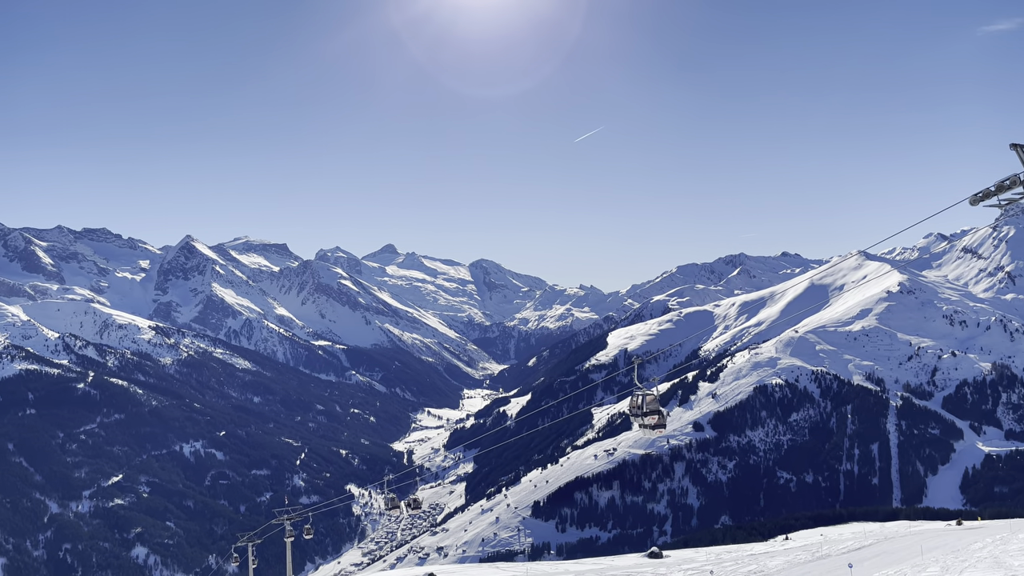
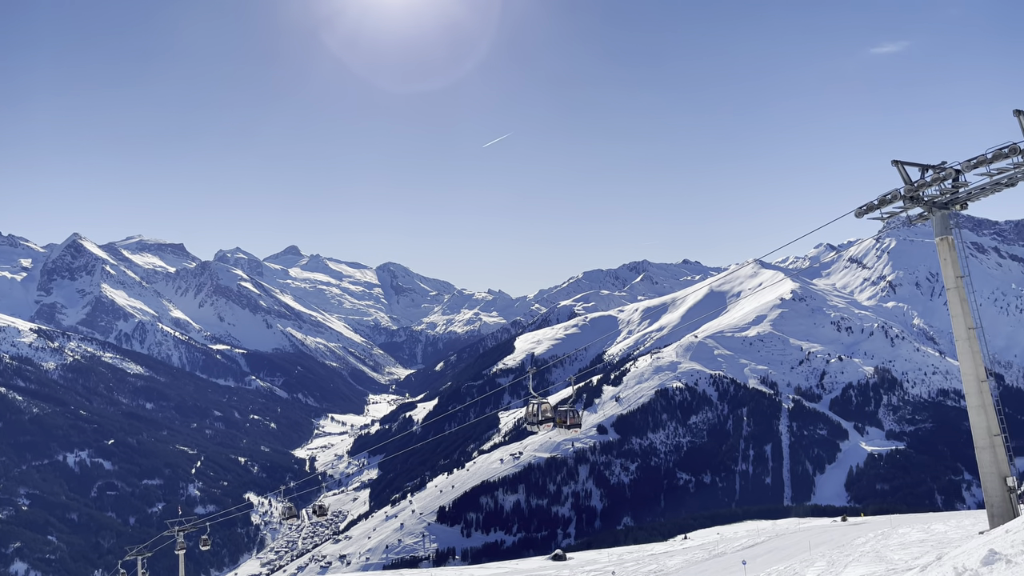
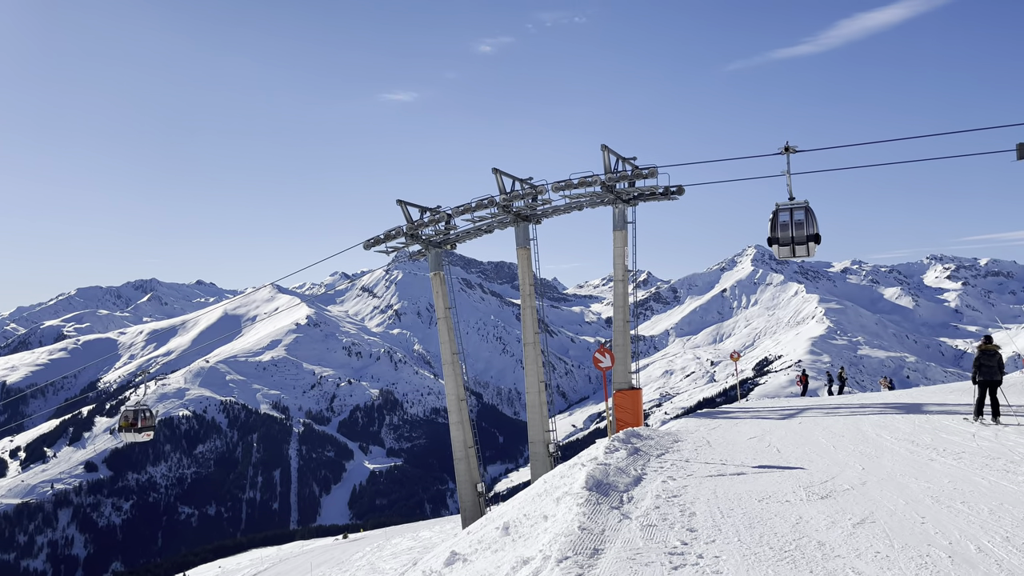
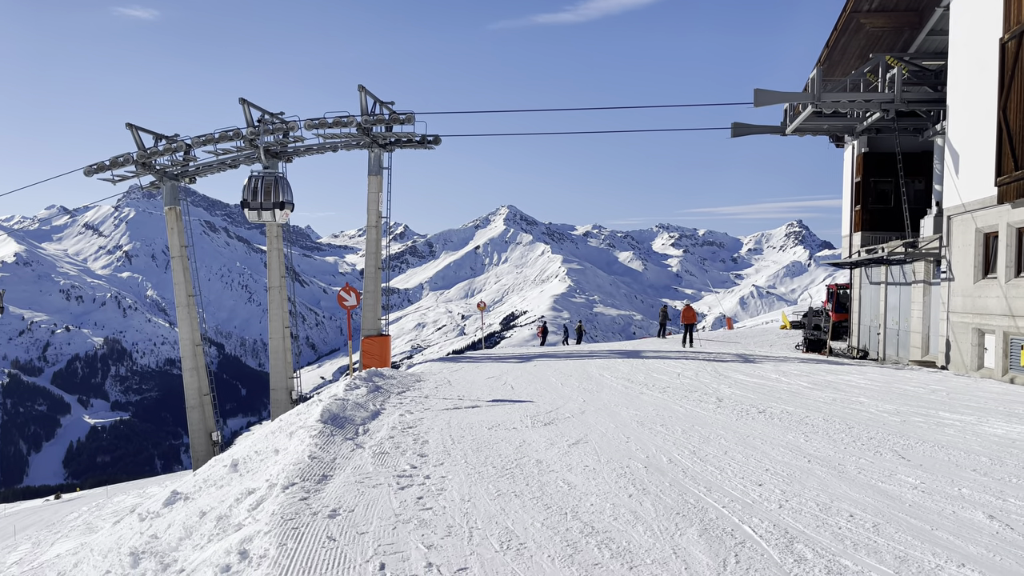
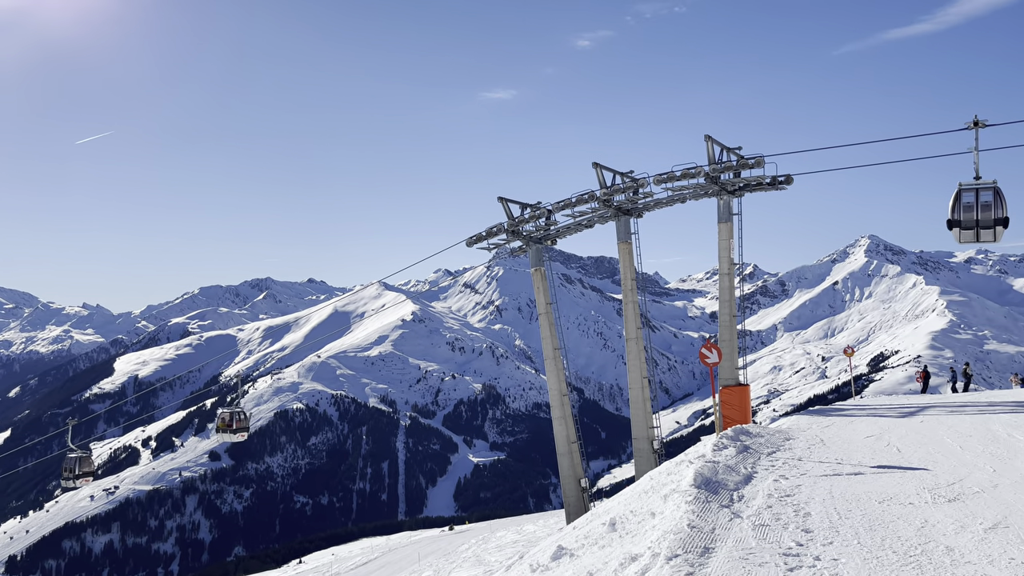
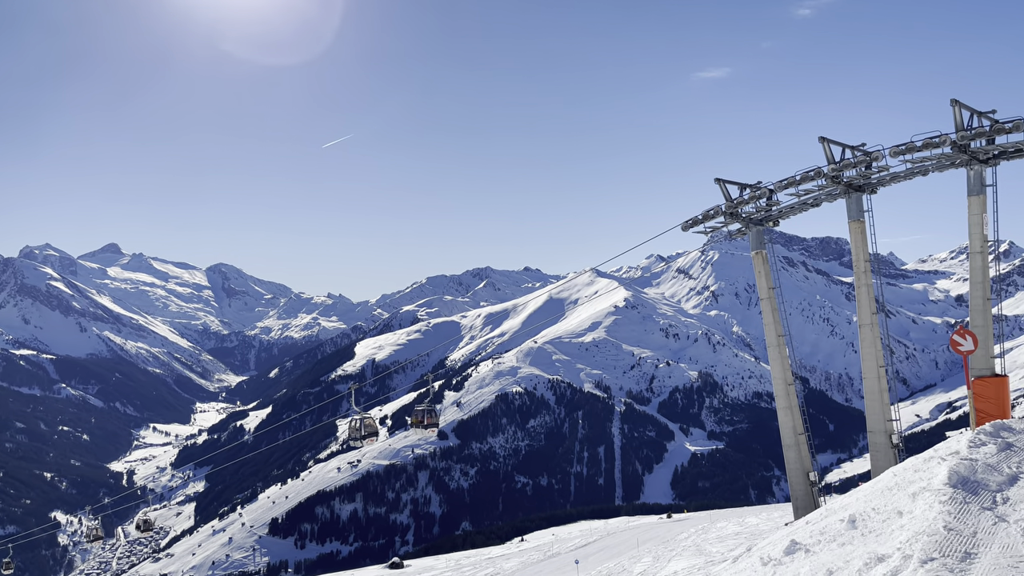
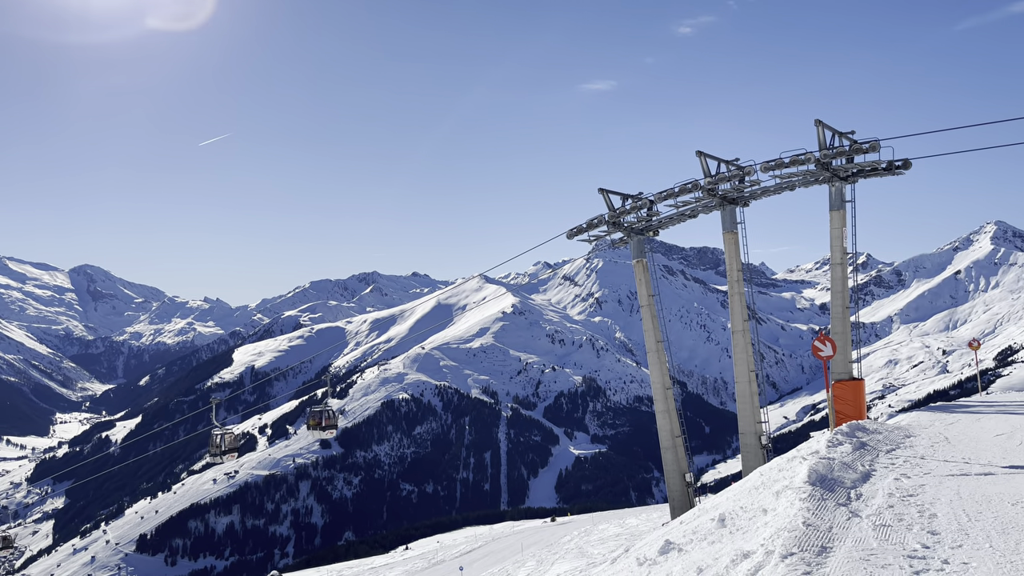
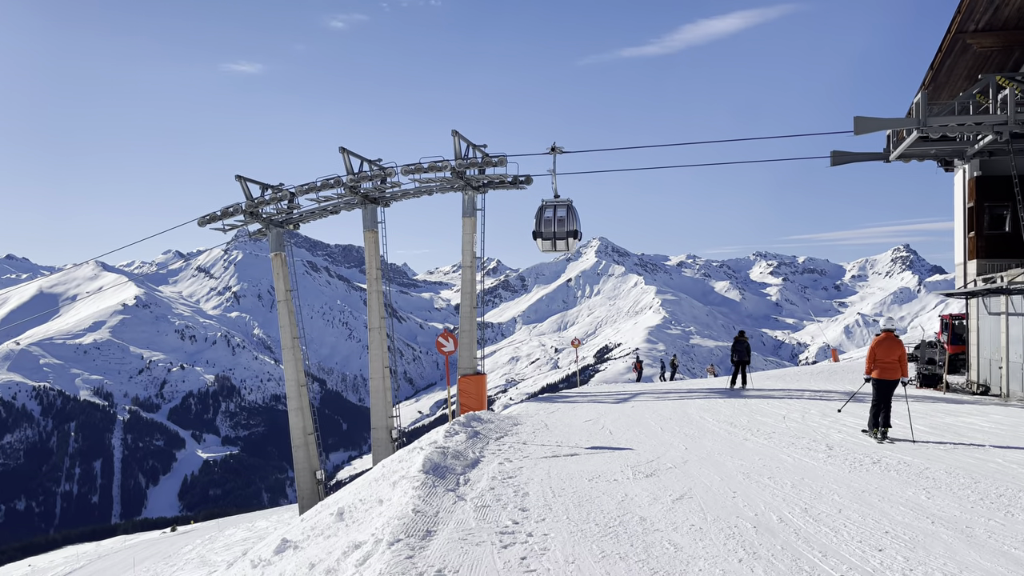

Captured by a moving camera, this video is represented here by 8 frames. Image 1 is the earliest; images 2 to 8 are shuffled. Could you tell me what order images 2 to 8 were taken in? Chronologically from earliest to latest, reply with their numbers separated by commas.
2, 6, 7, 5, 3, 8, 4
